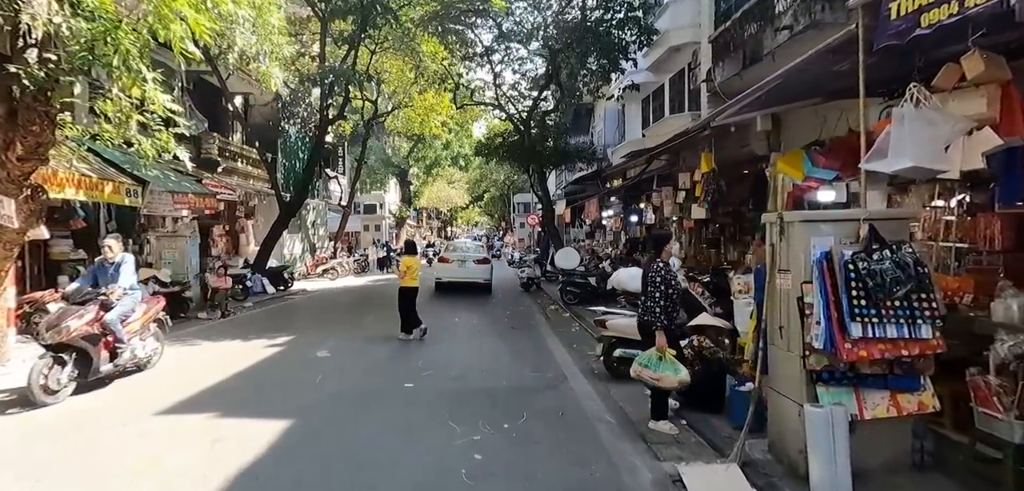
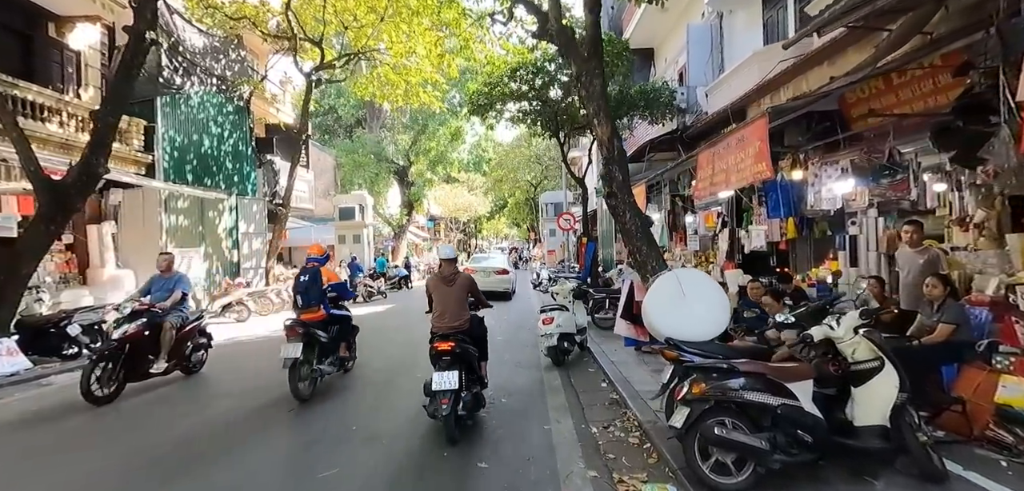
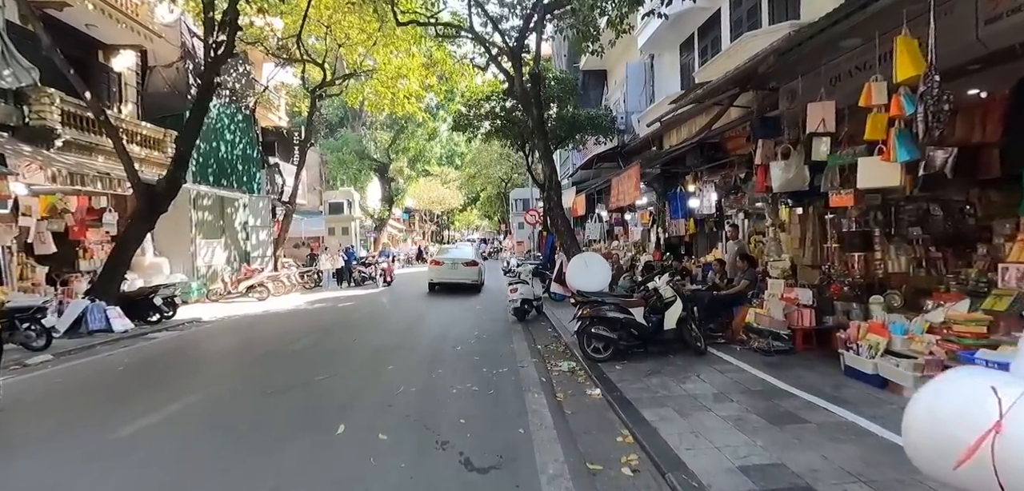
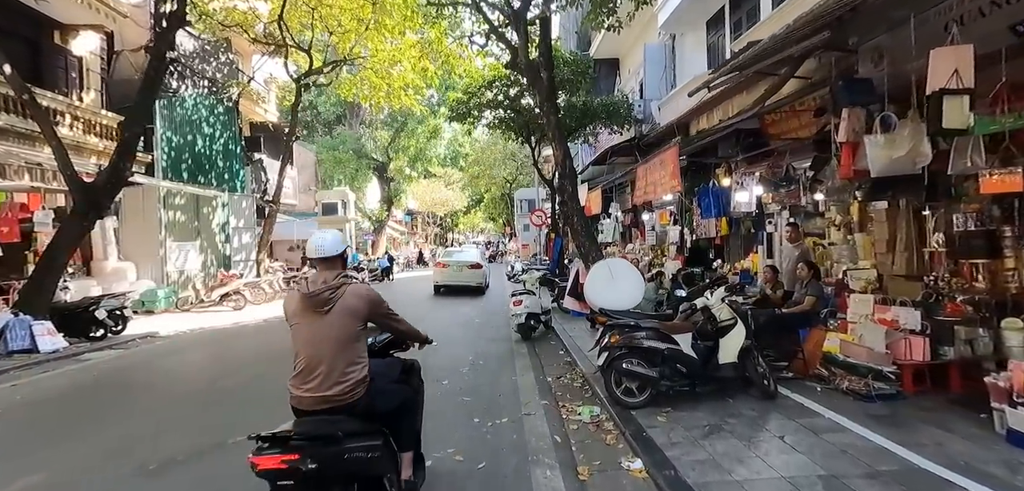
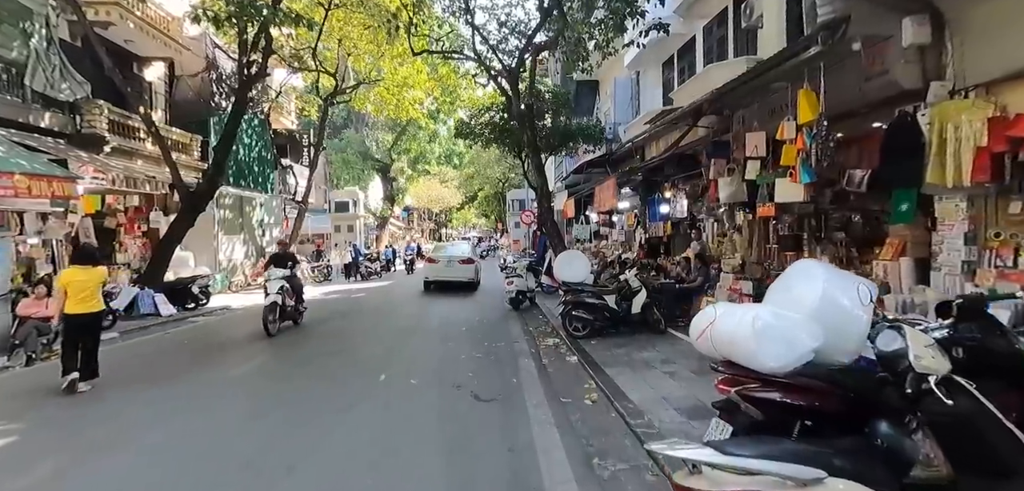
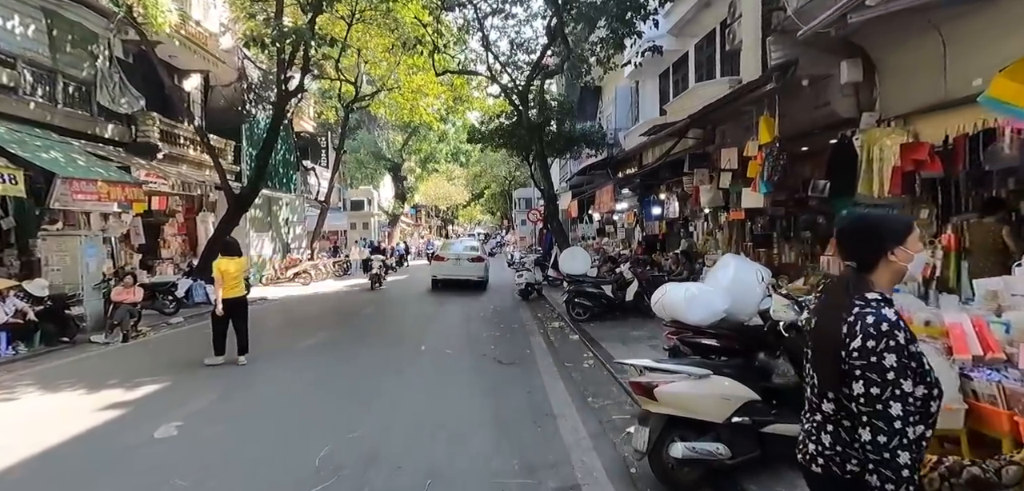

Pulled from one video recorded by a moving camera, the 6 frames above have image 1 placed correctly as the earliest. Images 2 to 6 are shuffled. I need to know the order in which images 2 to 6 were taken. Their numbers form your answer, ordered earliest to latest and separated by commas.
6, 5, 3, 4, 2
